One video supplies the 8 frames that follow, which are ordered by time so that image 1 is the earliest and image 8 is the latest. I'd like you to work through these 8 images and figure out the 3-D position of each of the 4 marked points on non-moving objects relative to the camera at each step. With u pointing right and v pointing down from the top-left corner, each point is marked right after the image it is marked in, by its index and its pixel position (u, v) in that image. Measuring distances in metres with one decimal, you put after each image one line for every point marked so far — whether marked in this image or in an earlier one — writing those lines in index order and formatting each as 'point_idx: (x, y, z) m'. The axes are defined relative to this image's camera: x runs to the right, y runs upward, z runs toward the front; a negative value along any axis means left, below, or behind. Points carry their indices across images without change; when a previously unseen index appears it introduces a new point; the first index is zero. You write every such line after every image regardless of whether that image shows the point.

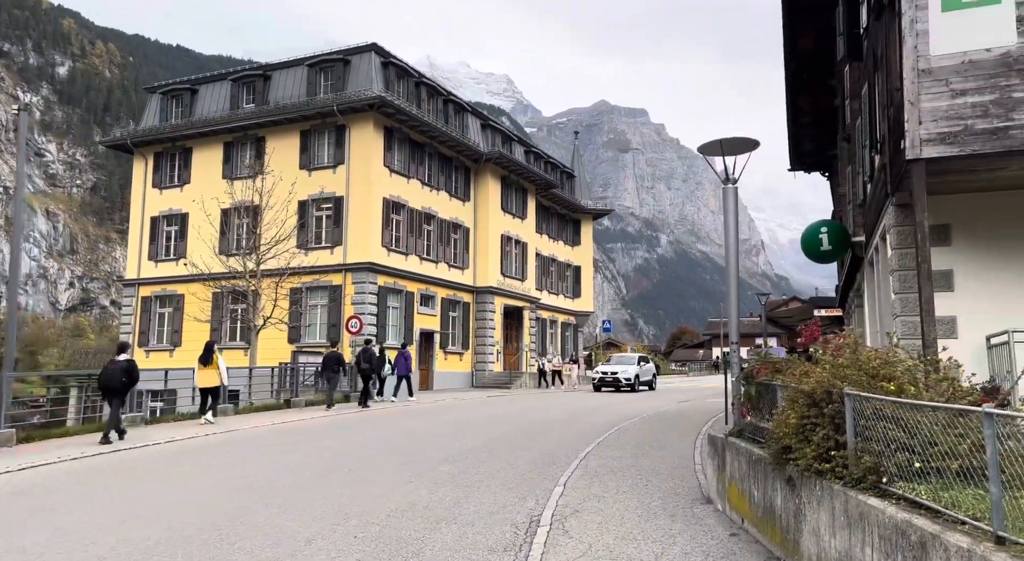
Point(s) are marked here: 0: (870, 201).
0: (+5.7, +1.3, +12.7) m
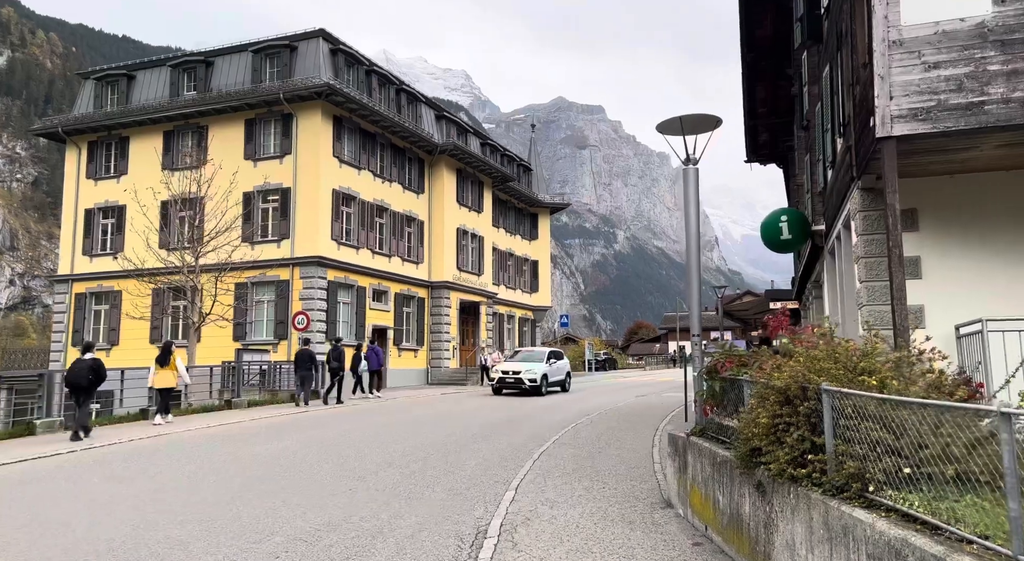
0: (+4.9, +1.4, +12.3) m
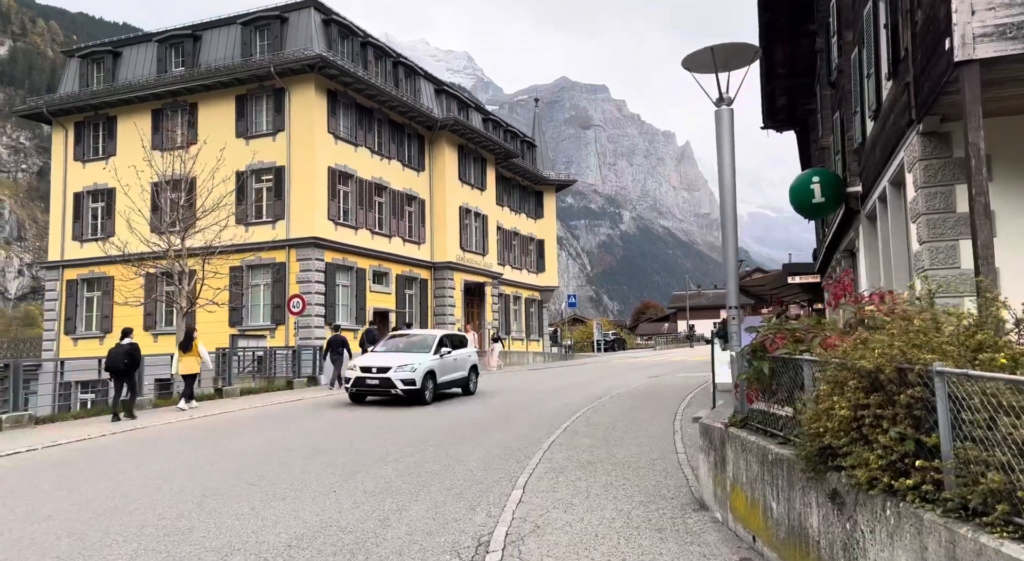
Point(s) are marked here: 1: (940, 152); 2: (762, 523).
0: (+4.9, +1.9, +10.9) m
1: (+4.2, +1.3, +7.9) m
2: (+1.8, -1.7, +5.7) m
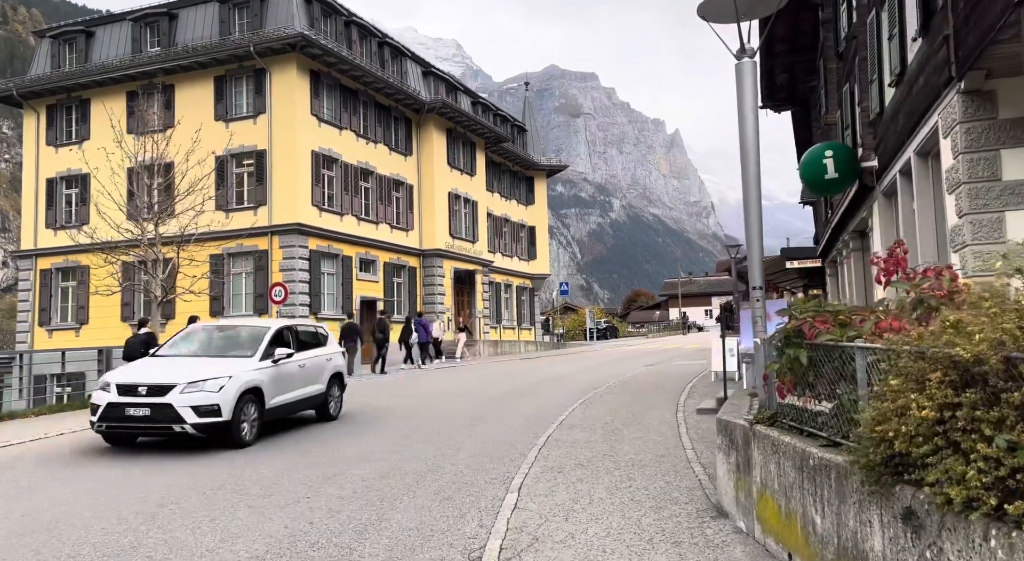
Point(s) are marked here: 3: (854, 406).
0: (+4.8, +2.1, +10.1) m
1: (+4.2, +1.5, +7.1) m
2: (+1.7, -1.6, +4.8) m
3: (+1.8, -0.7, +4.2) m
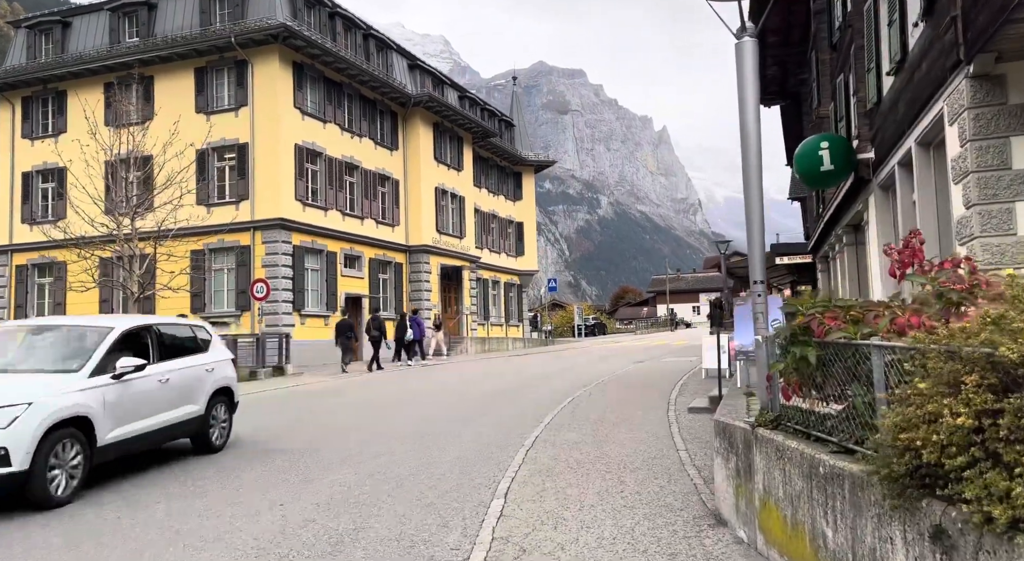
0: (+4.7, +2.2, +9.7) m
1: (+4.0, +1.5, +6.7) m
2: (+1.7, -1.5, +4.4) m
3: (+1.7, -0.6, +3.9) m
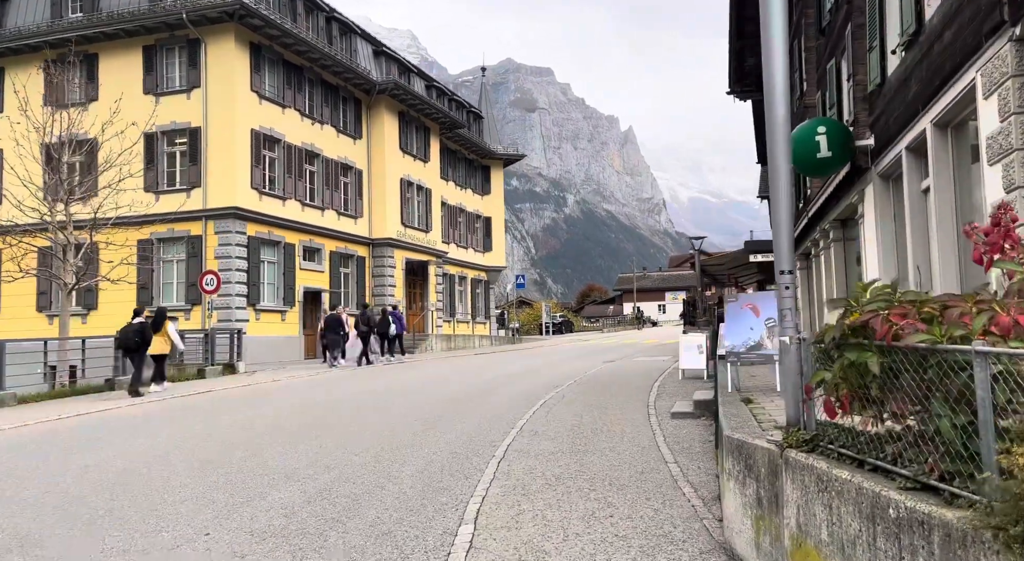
0: (+4.4, +2.3, +8.8) m
1: (+3.9, +1.6, +5.8) m
2: (+1.5, -1.4, +3.5) m
3: (+1.7, -0.6, +2.9) m
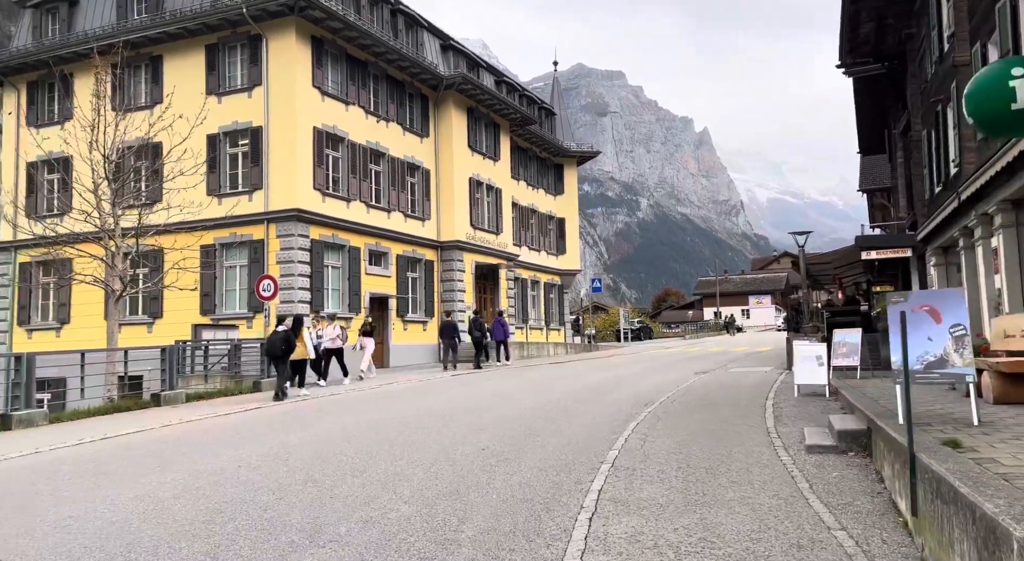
0: (+5.1, +2.3, +6.4) m
1: (+4.3, +1.6, +3.4) m
2: (+1.9, -1.4, +1.3) m
3: (+1.9, -0.5, +0.7) m
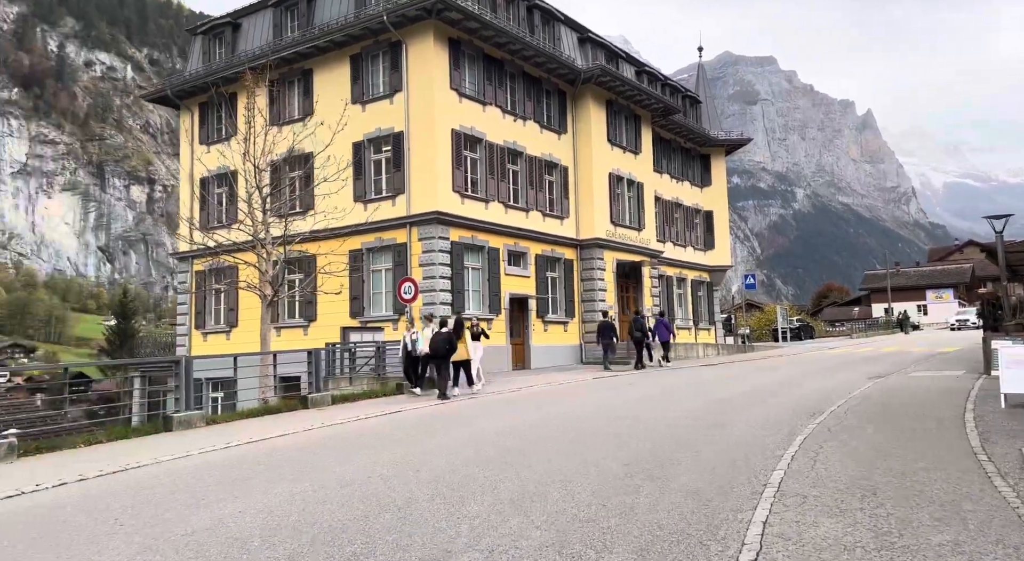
0: (+5.9, +2.4, +4.6) m
1: (+4.6, +1.7, +1.9) m
2: (+1.9, -1.4, +0.2) m
3: (+1.8, -0.5, -0.4) m
